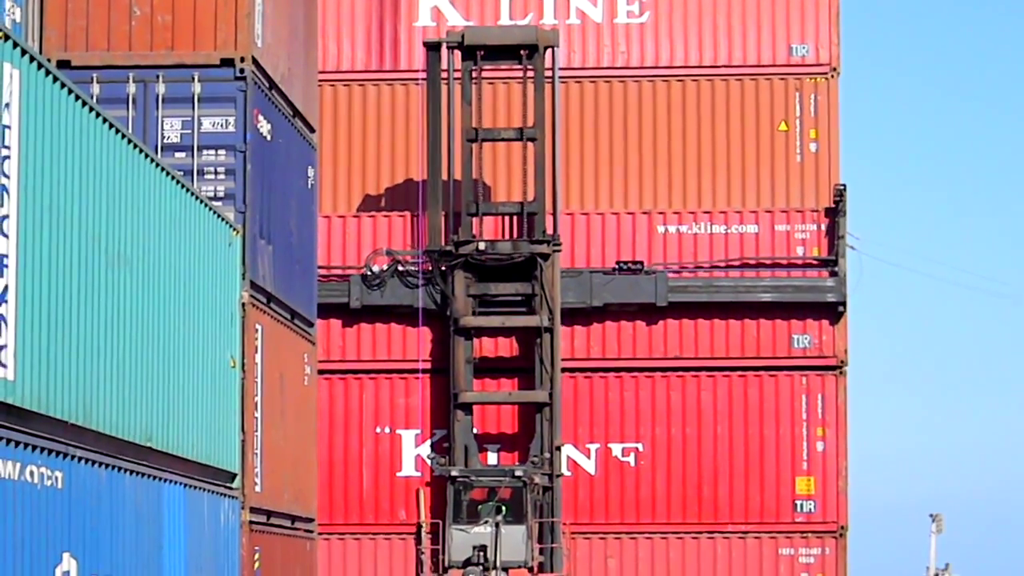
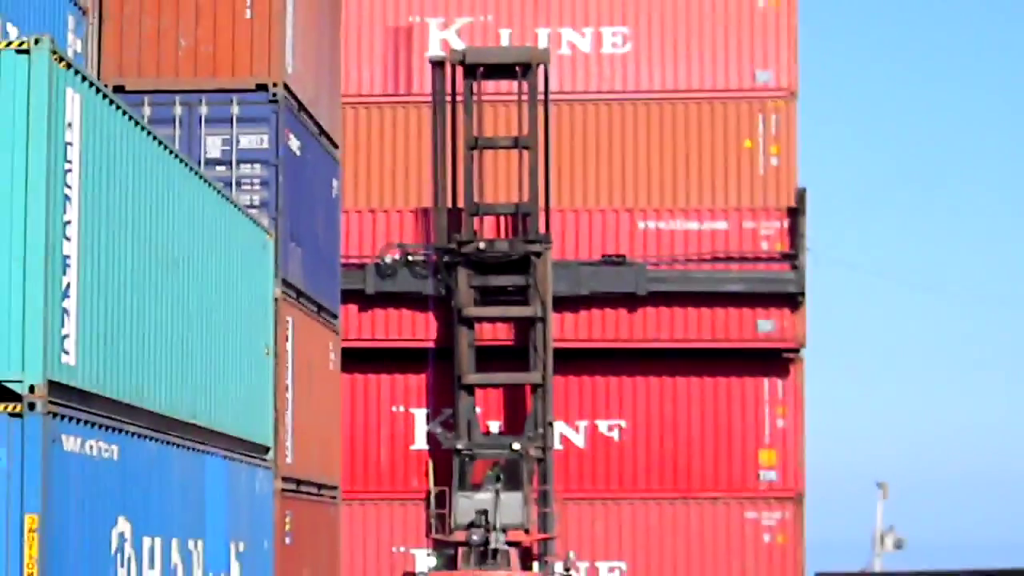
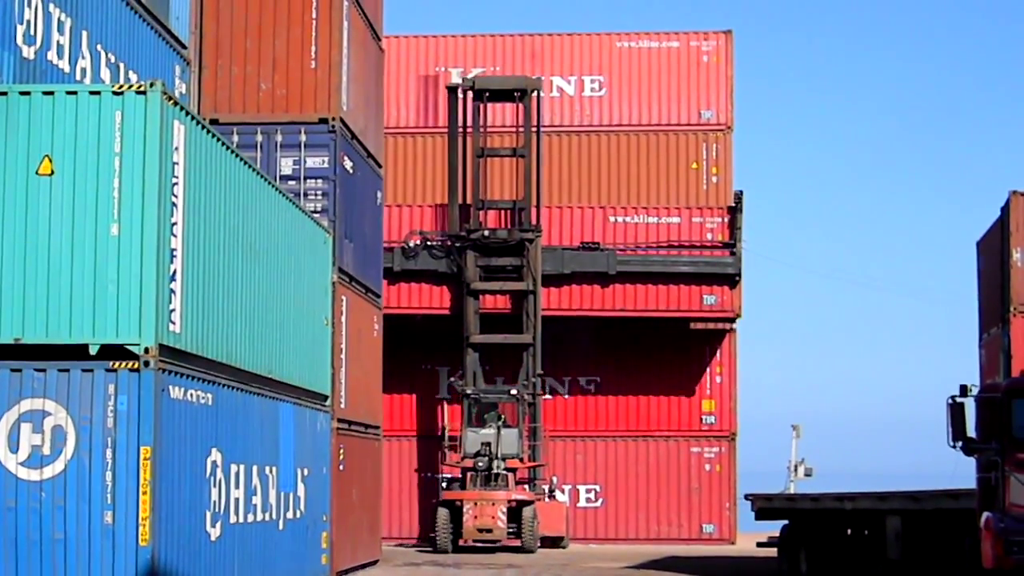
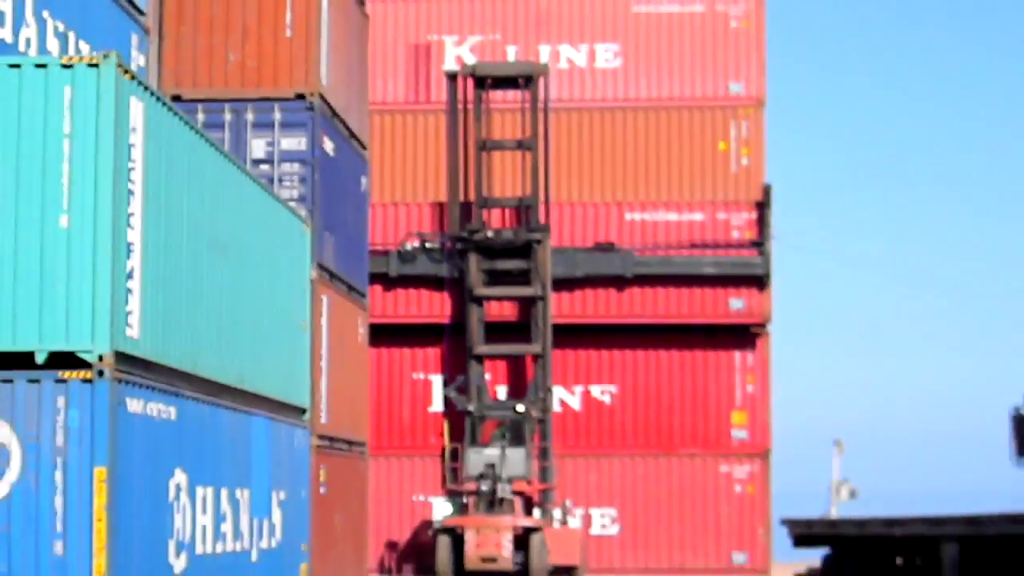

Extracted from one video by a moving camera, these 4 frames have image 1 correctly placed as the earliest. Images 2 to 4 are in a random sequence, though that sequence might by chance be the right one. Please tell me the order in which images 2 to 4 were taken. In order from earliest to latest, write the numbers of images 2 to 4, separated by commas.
2, 4, 3
